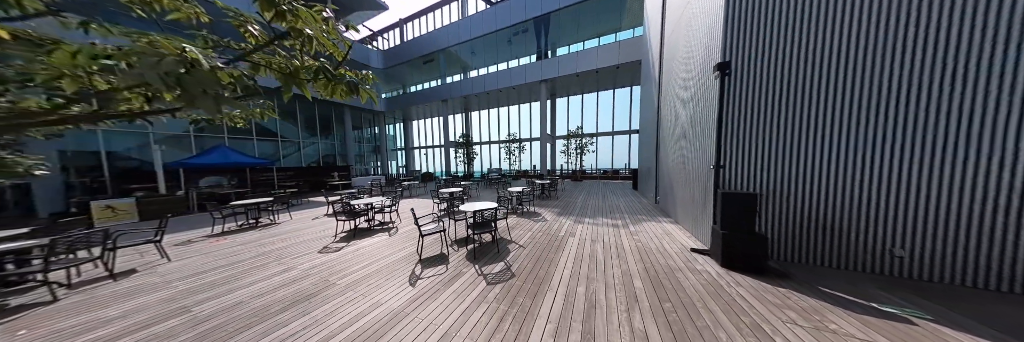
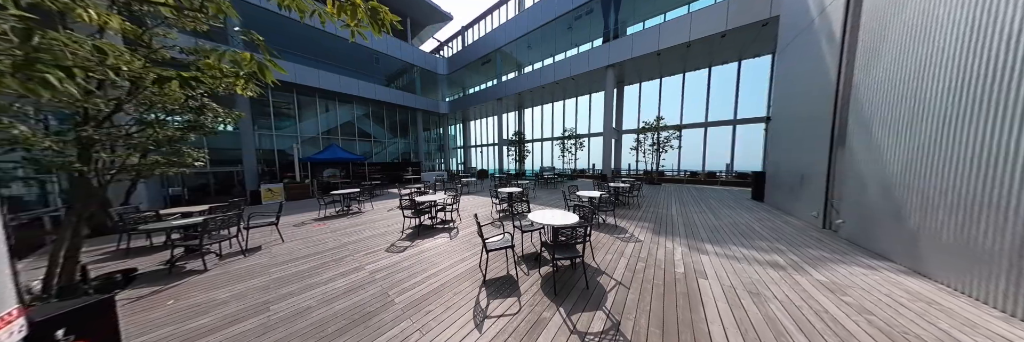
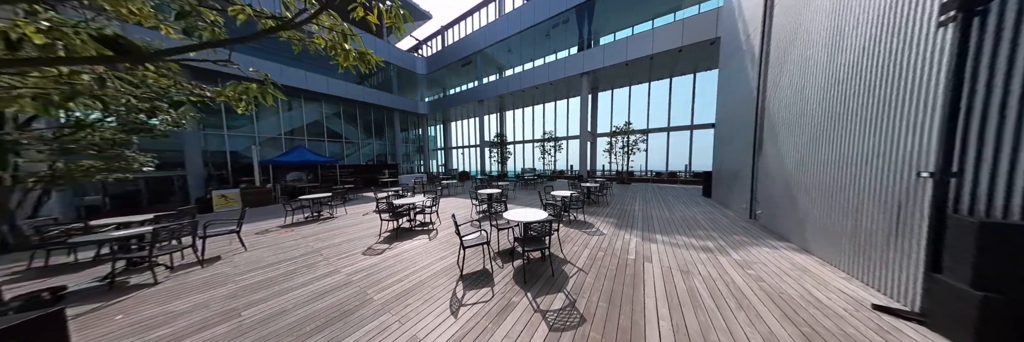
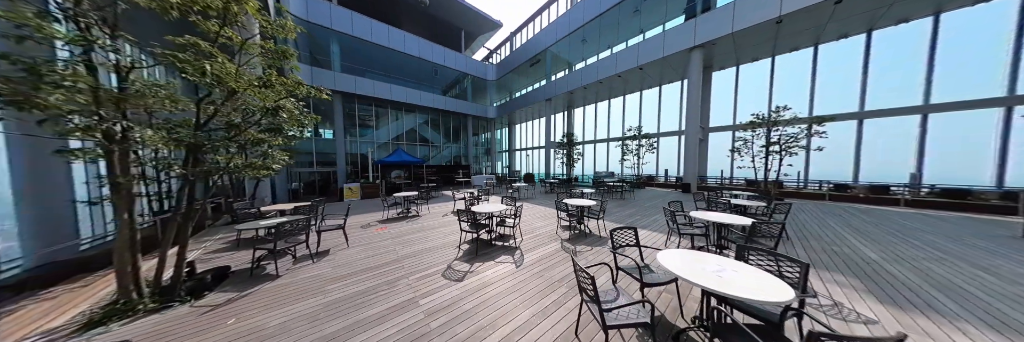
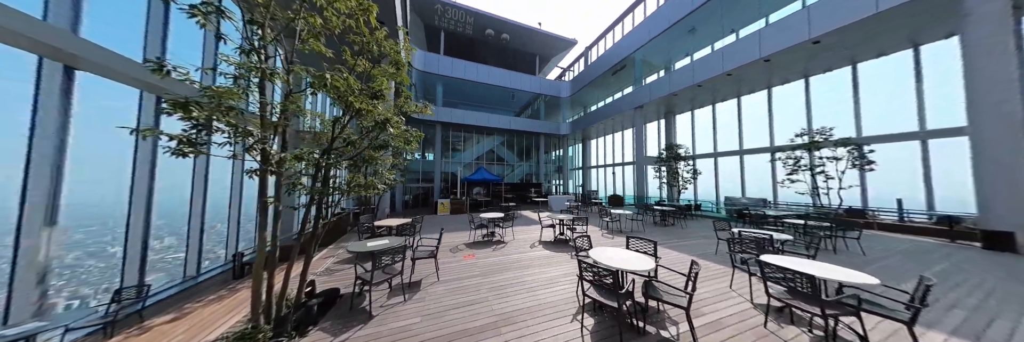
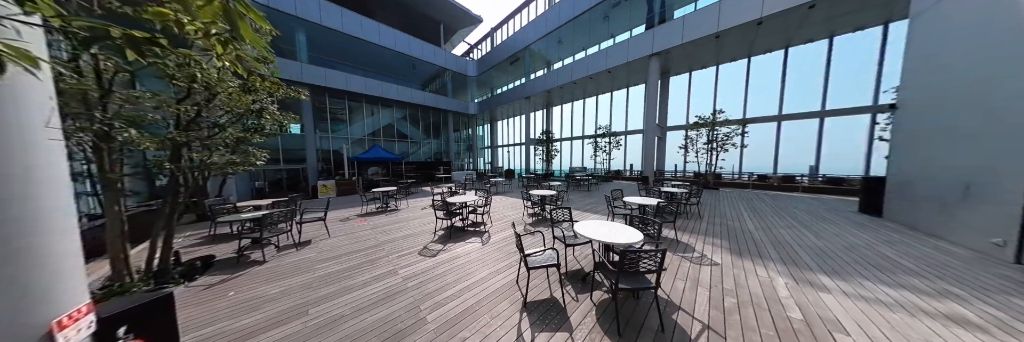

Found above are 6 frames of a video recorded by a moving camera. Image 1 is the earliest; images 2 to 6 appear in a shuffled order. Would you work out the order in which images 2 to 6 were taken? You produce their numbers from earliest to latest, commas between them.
3, 2, 6, 4, 5
